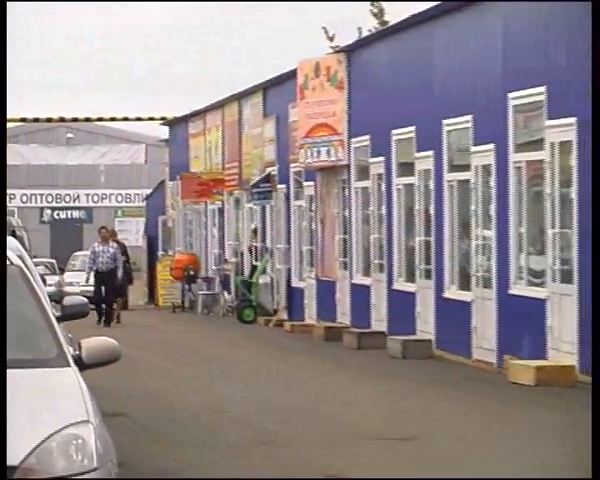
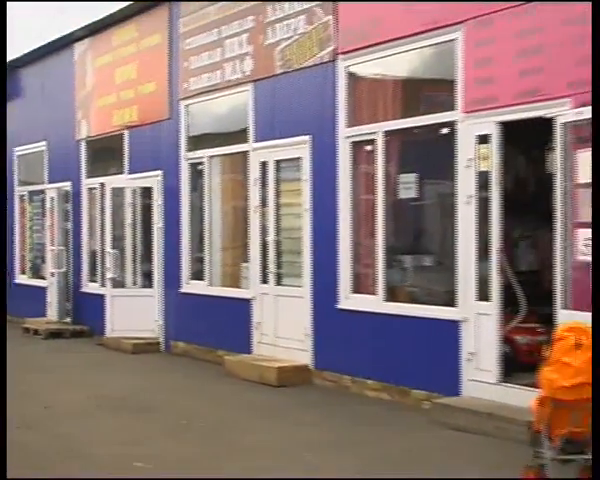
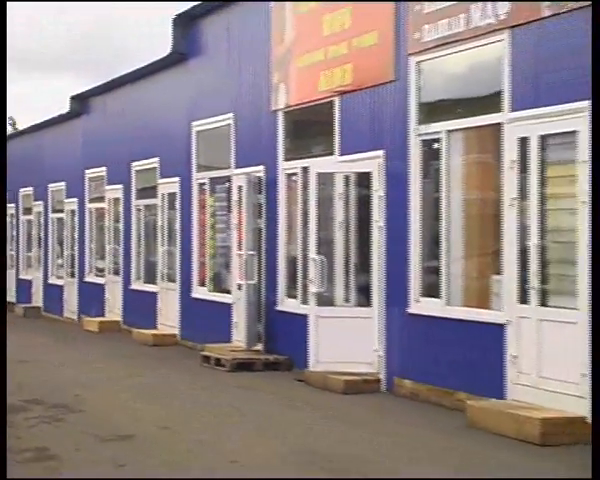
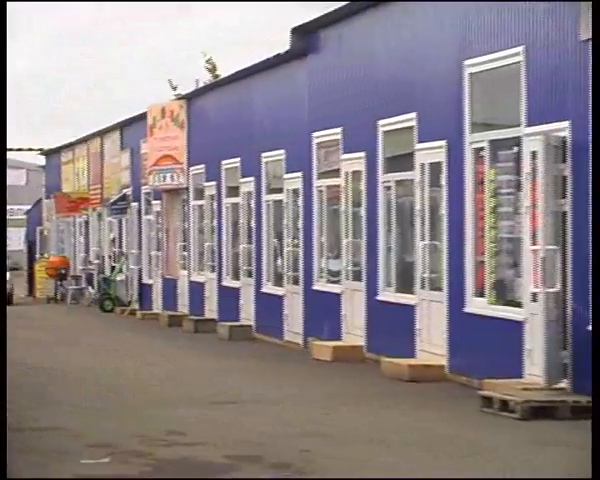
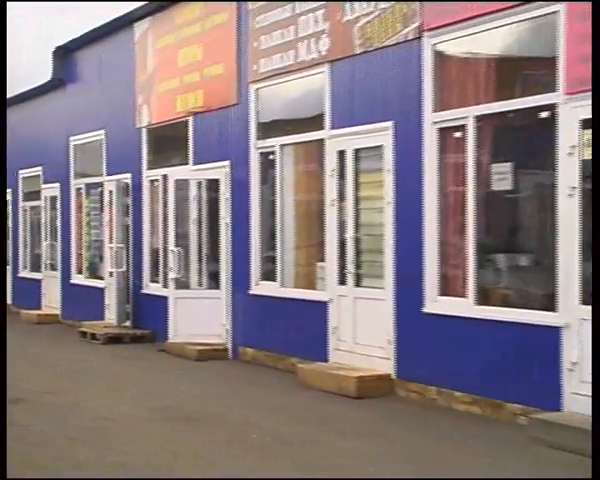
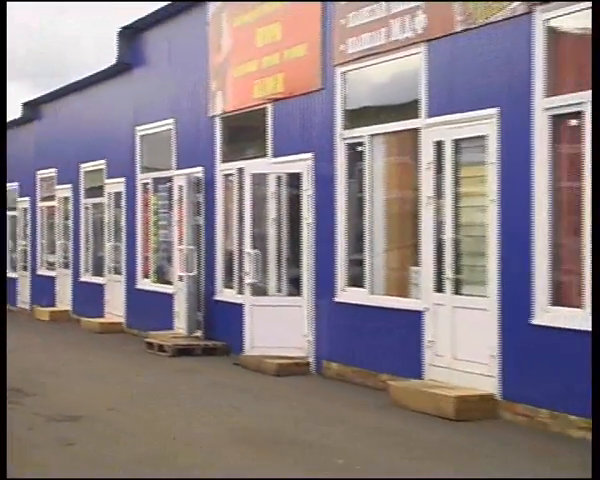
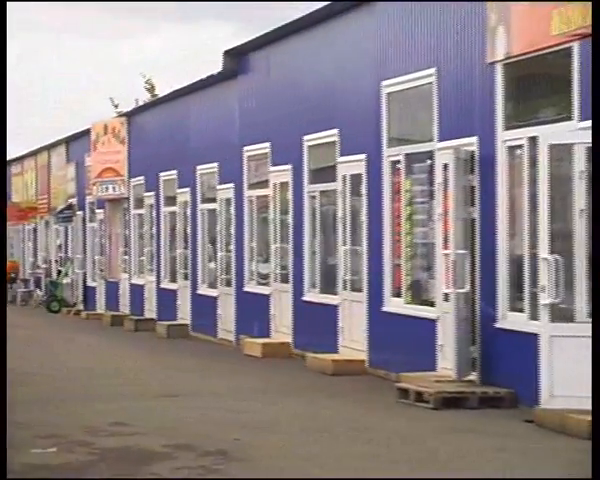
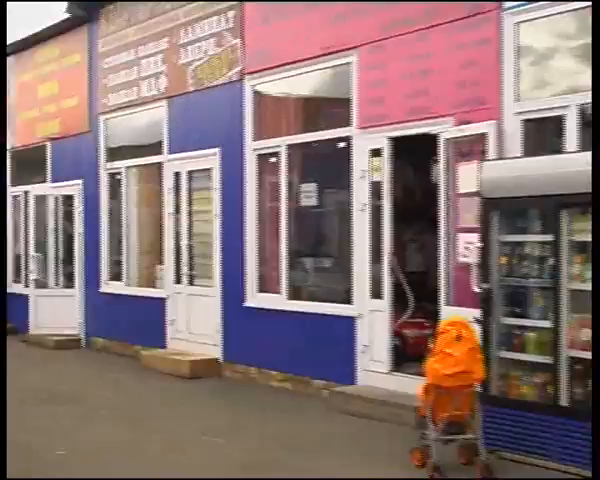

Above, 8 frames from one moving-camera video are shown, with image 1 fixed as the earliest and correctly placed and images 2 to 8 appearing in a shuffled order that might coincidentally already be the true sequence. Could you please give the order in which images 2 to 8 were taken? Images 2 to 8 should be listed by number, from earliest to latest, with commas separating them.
4, 7, 3, 6, 5, 2, 8
